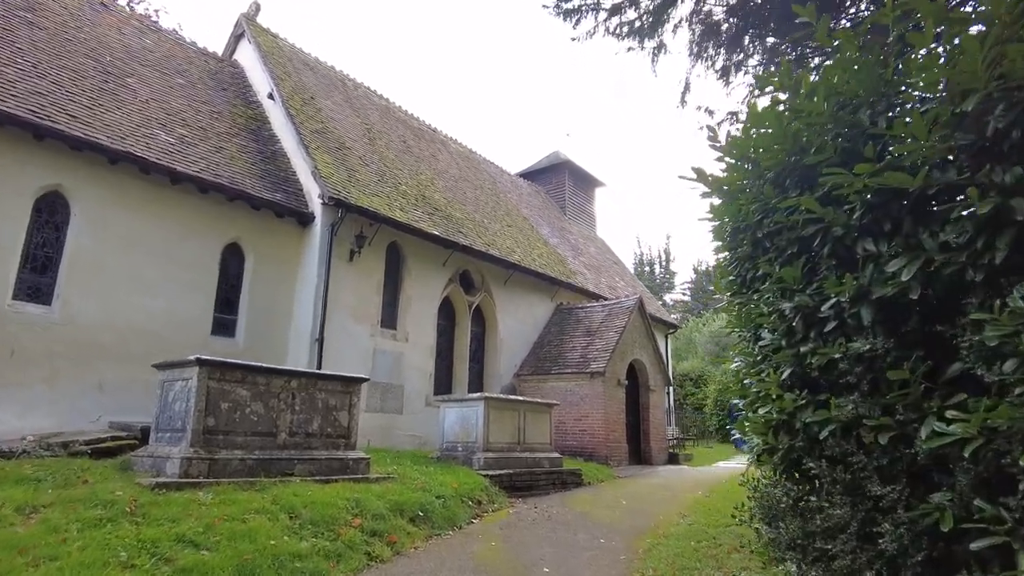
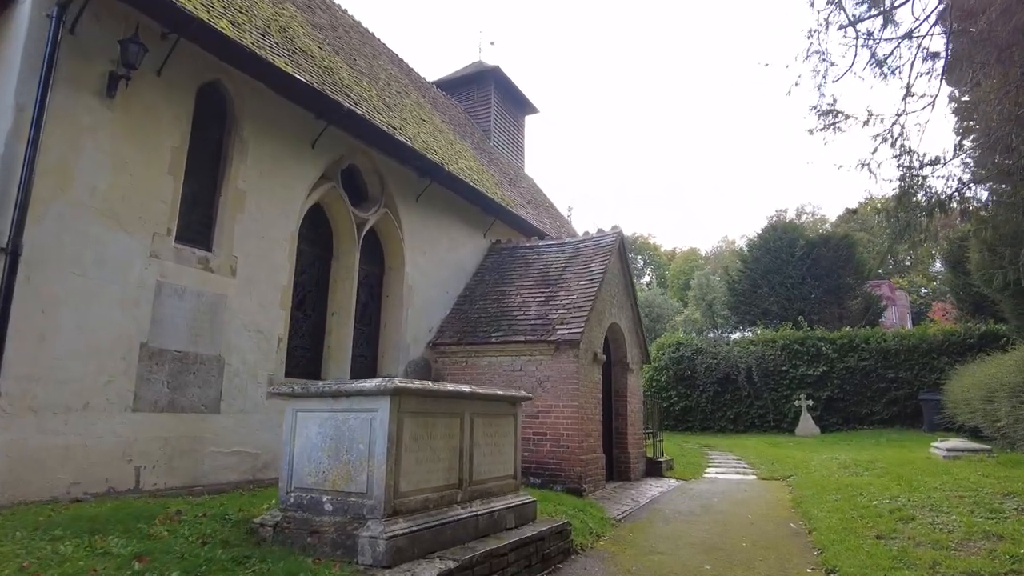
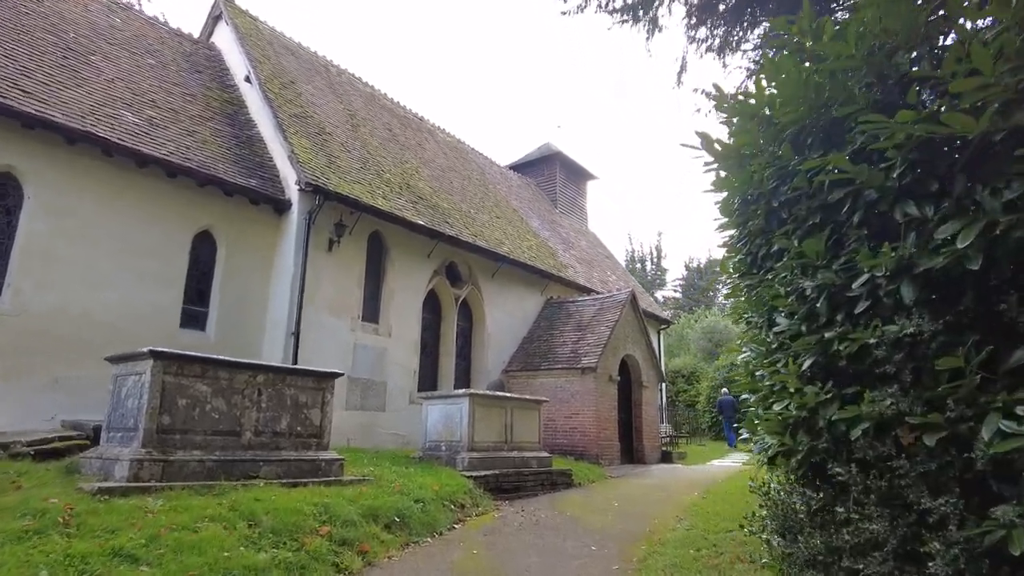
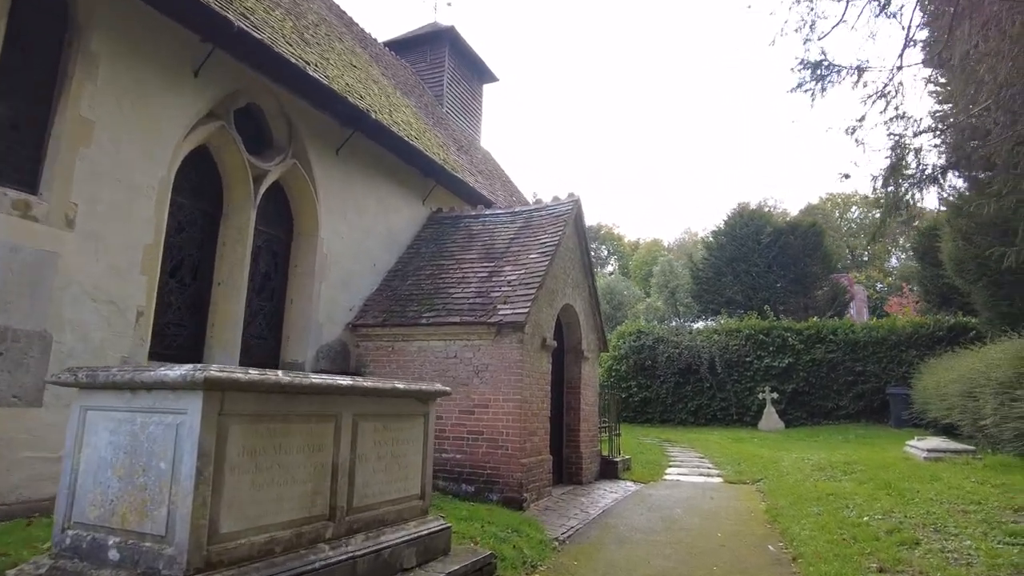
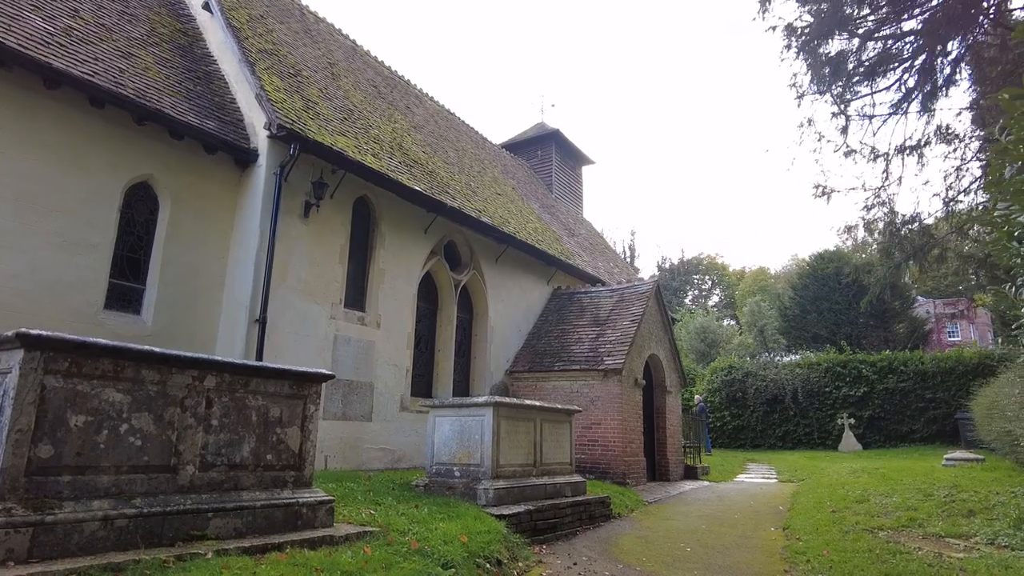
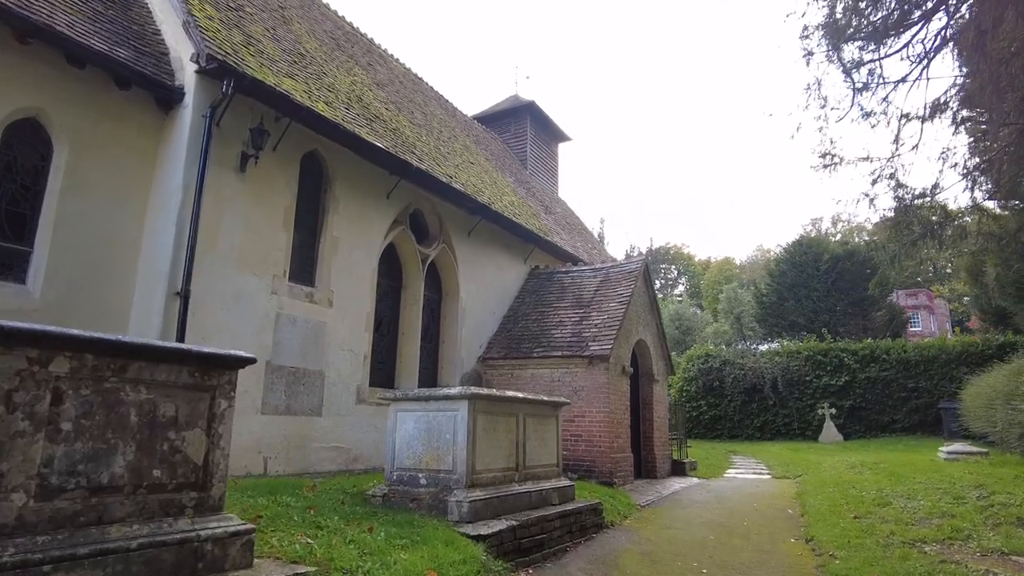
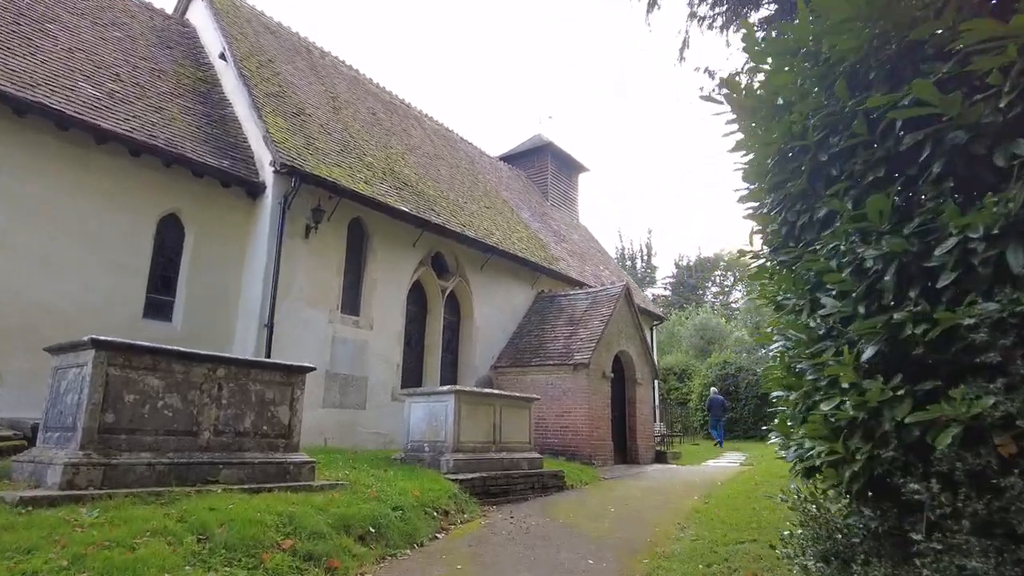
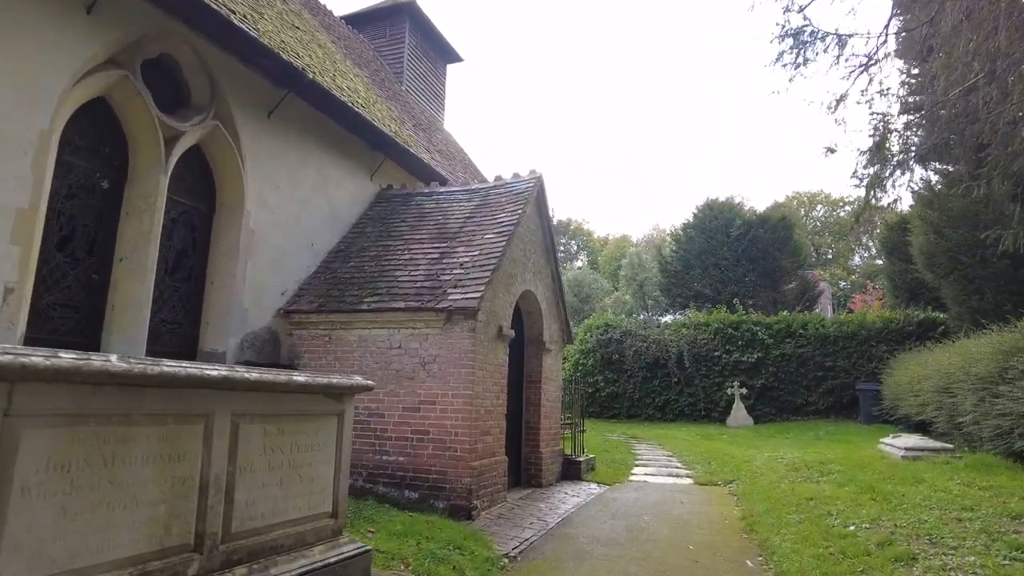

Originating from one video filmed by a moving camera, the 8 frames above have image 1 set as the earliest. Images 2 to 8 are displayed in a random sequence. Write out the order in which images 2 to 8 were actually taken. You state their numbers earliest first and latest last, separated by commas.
3, 7, 5, 6, 2, 4, 8
